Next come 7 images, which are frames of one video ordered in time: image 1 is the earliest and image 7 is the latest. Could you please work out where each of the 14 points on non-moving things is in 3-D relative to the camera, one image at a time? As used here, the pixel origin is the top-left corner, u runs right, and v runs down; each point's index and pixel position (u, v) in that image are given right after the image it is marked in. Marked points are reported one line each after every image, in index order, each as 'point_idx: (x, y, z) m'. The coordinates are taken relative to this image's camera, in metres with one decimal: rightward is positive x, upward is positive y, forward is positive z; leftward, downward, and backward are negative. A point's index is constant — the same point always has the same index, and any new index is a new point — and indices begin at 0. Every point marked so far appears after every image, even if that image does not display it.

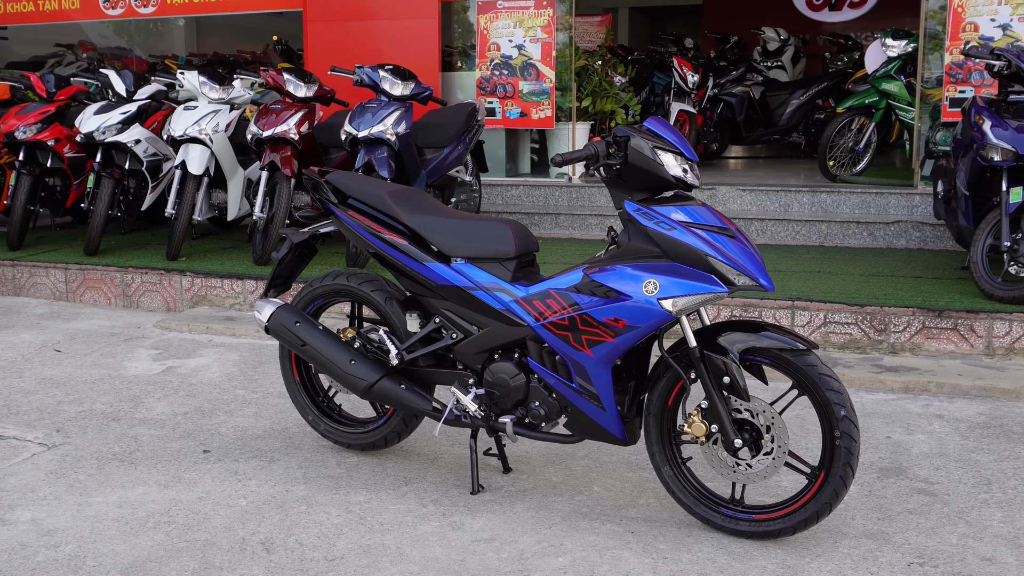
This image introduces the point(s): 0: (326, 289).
0: (-0.7, 0.0, +3.8) m
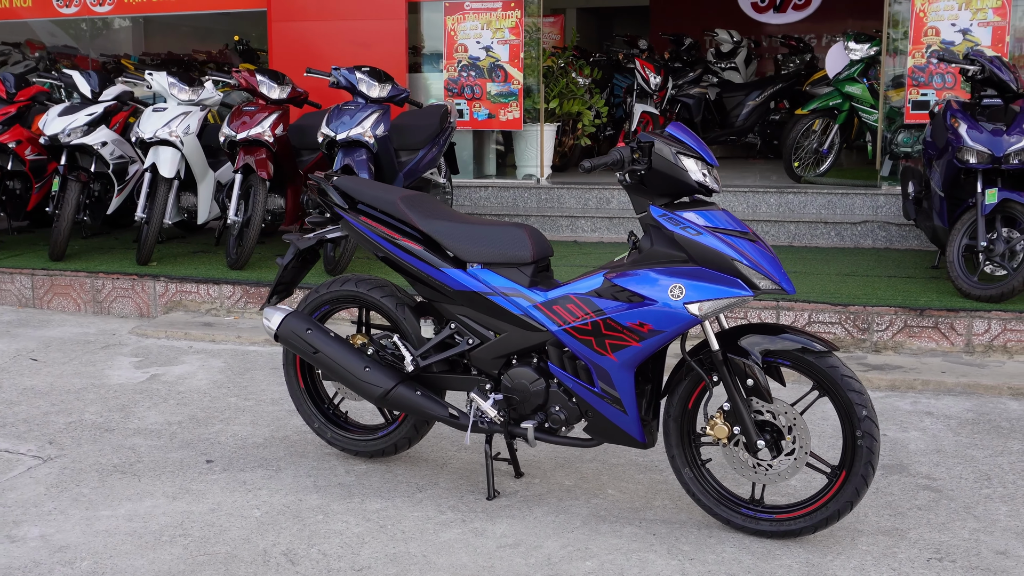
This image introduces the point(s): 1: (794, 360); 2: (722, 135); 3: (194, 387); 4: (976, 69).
0: (-0.6, 0.0, +3.7) m
1: (+0.8, -0.2, +3.1) m
2: (+2.2, +1.6, +10.9) m
3: (-1.4, -0.4, +4.8) m
4: (+2.3, +1.1, +5.2) m
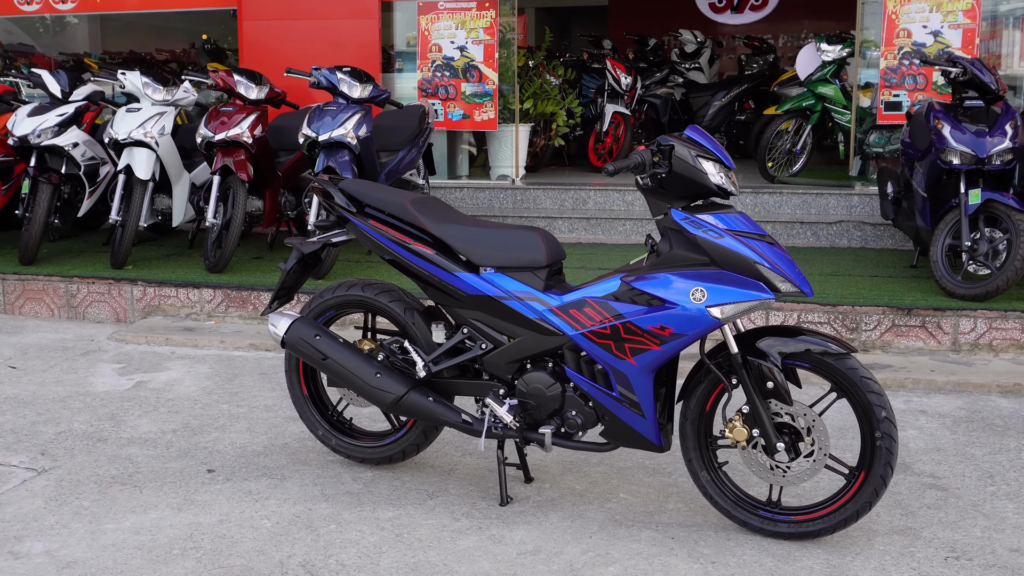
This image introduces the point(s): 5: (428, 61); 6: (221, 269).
0: (-0.6, 0.0, +3.7) m
1: (+0.9, -0.2, +3.1) m
2: (+1.8, +1.6, +11.0) m
3: (-1.5, -0.5, +4.7) m
4: (+2.2, +1.1, +5.3) m
5: (-0.6, +1.7, +8.0) m
6: (-1.7, +0.1, +6.2) m
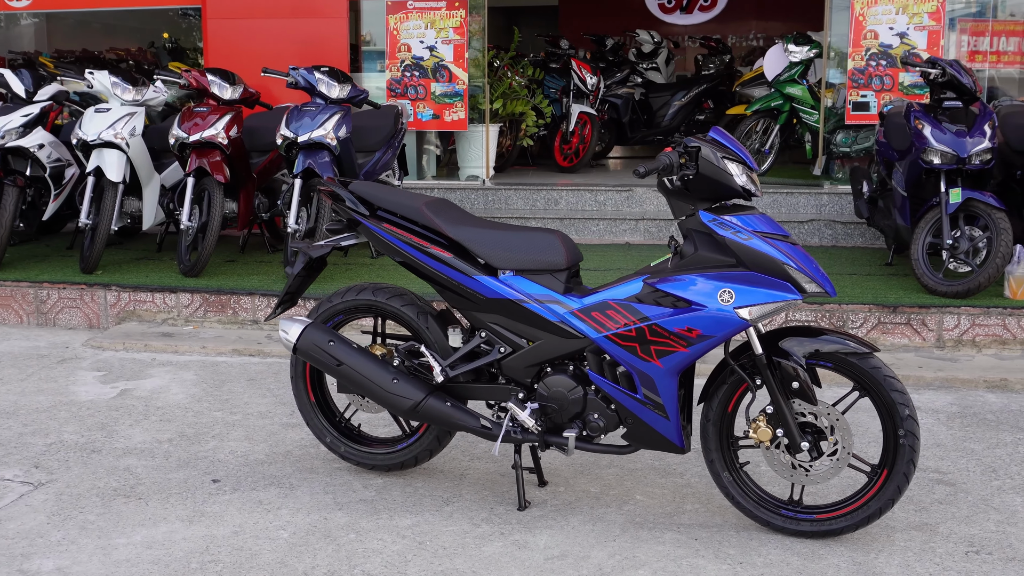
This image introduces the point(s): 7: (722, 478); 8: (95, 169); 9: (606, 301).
0: (-0.6, -0.1, +3.6) m
1: (+1.0, -0.2, +3.1) m
2: (+1.4, +1.6, +11.1) m
3: (-1.5, -0.5, +4.6) m
4: (+2.2, +1.1, +5.4) m
5: (-0.9, +1.7, +7.9) m
6: (-1.8, +0.1, +6.0) m
7: (+0.6, -0.6, +3.3) m
8: (-2.4, +0.7, +6.1) m
9: (+0.3, 0.0, +3.2) m
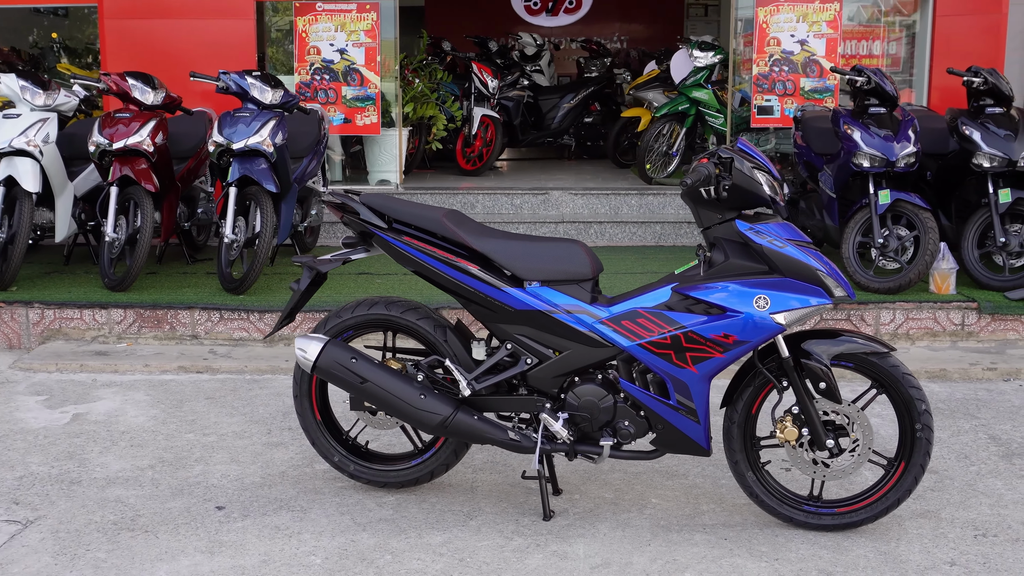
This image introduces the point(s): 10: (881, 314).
0: (-0.5, -0.1, +3.5) m
1: (+1.1, -0.2, +3.3) m
2: (+0.3, +1.6, +11.2) m
3: (-1.5, -0.6, +4.4) m
4: (+1.9, +1.1, +5.7) m
5: (-1.5, +1.6, +7.7) m
6: (-2.1, 0.0, +5.7) m
7: (+0.7, -0.6, +3.4) m
8: (-2.7, +0.6, +5.7) m
9: (+0.4, -0.1, +3.3) m
10: (+1.9, -0.1, +5.4) m
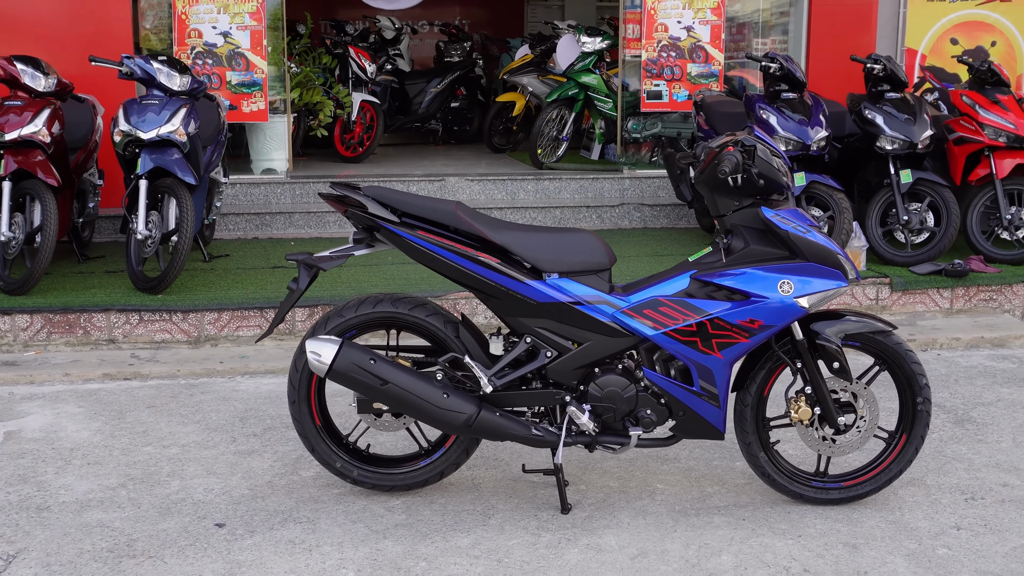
0: (-0.5, -0.1, +3.3) m
1: (+1.1, -0.2, +3.4) m
2: (-1.1, +1.7, +11.0) m
3: (-1.6, -0.6, +4.0) m
4: (+1.5, +1.2, +5.9) m
5: (-2.2, +1.7, +7.3) m
6: (-2.4, 0.0, +5.3) m
7: (+0.8, -0.6, +3.5) m
8: (-3.0, +0.5, +5.1) m
9: (+0.4, 0.0, +3.3) m
10: (+1.5, 0.0, +5.6) m
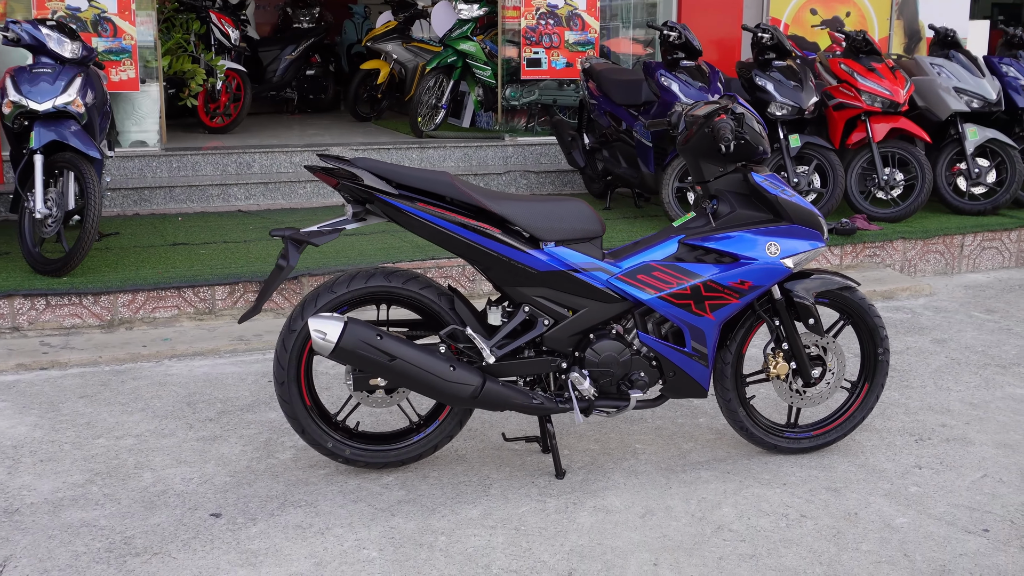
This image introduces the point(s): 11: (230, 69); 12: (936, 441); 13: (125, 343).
0: (-0.5, 0.0, +3.3) m
1: (+1.1, 0.0, +3.6) m
2: (-2.5, +2.0, +10.7) m
3: (-1.7, -0.5, +3.7) m
4: (+0.9, +1.4, +6.1) m
5: (-3.0, +1.8, +6.8) m
6: (-2.7, 0.0, +4.8) m
7: (+0.8, -0.4, +3.6) m
8: (-3.3, +0.6, +4.5) m
9: (+0.4, +0.1, +3.3) m
10: (+1.1, +0.2, +5.9) m
11: (-2.3, +1.8, +8.6) m
12: (+1.5, -0.6, +3.8) m
13: (-1.7, -0.2, +4.7) m
